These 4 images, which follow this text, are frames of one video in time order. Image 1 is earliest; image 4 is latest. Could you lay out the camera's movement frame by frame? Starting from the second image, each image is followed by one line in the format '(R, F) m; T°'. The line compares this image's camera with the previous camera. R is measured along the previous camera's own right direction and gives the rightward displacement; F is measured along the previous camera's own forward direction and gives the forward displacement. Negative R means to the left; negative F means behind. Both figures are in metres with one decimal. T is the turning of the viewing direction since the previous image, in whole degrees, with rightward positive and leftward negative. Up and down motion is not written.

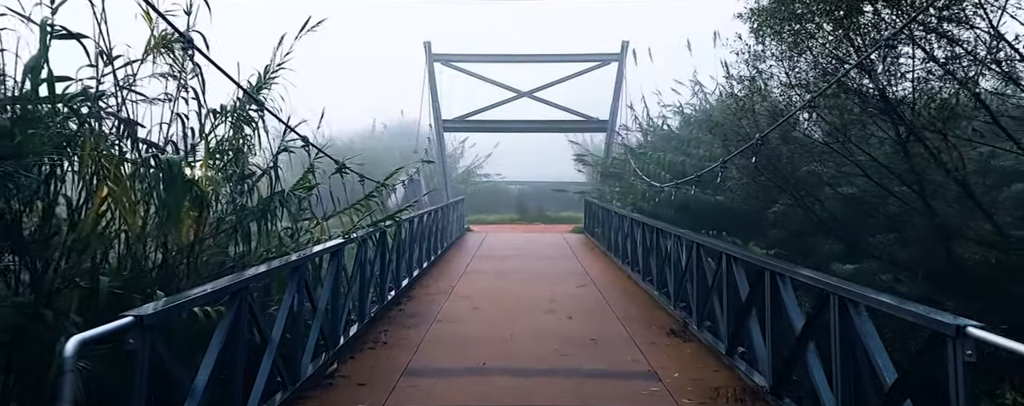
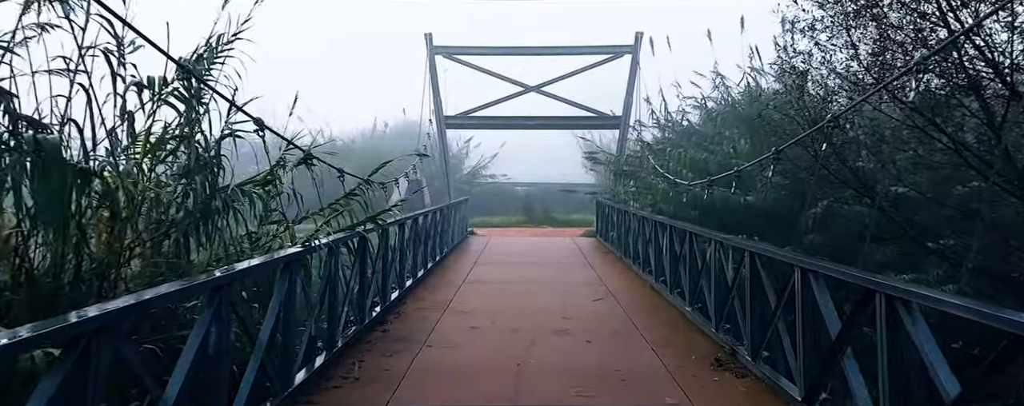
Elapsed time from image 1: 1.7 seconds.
(0.0, +0.7) m; -1°
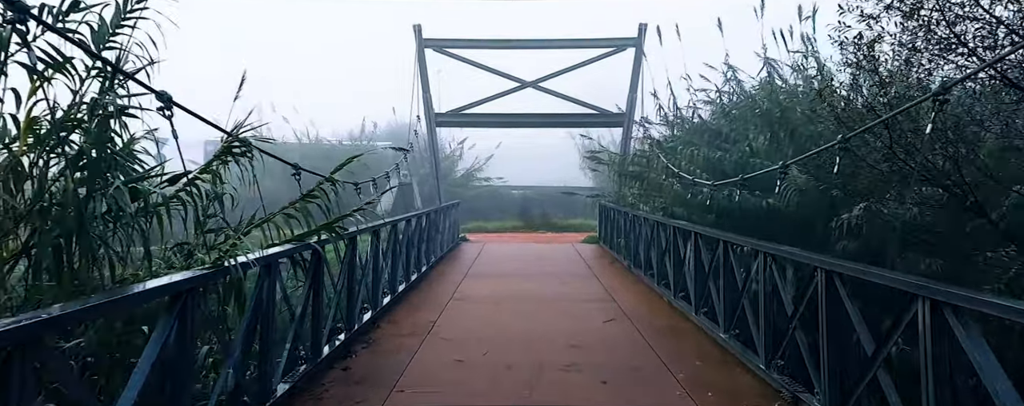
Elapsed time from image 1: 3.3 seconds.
(0.0, +0.7) m; 0°
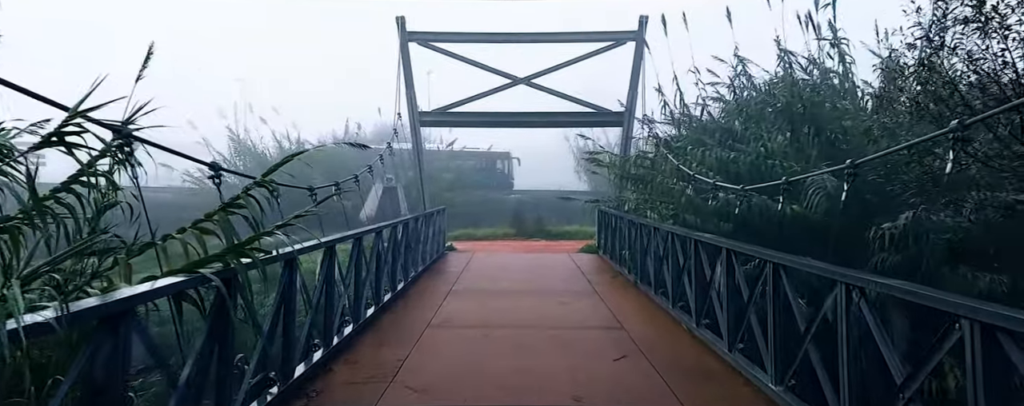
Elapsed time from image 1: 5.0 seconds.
(0.0, +0.7) m; +1°
